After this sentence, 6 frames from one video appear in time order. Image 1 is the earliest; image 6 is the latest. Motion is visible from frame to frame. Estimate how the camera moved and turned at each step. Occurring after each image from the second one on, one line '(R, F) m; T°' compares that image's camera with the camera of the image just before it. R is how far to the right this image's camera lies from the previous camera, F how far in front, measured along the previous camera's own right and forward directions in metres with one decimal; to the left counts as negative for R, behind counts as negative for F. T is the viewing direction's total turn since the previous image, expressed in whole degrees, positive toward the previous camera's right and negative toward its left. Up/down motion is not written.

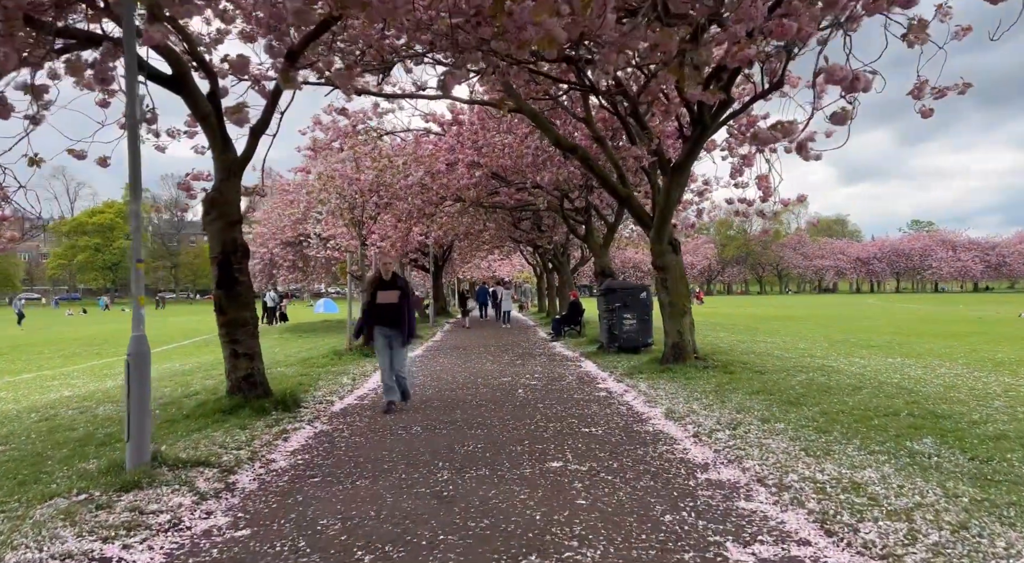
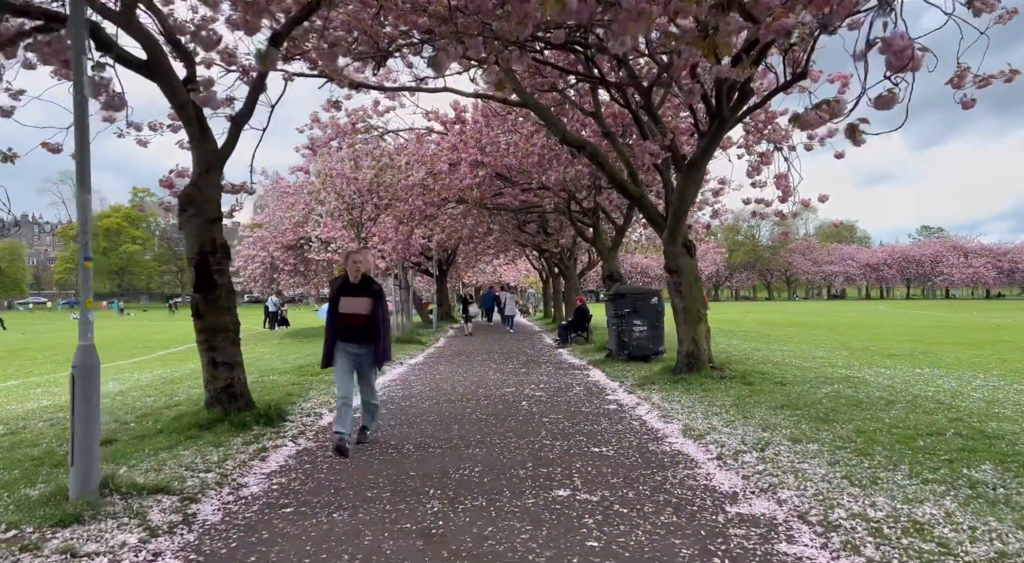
(0.0, +0.7) m; -1°
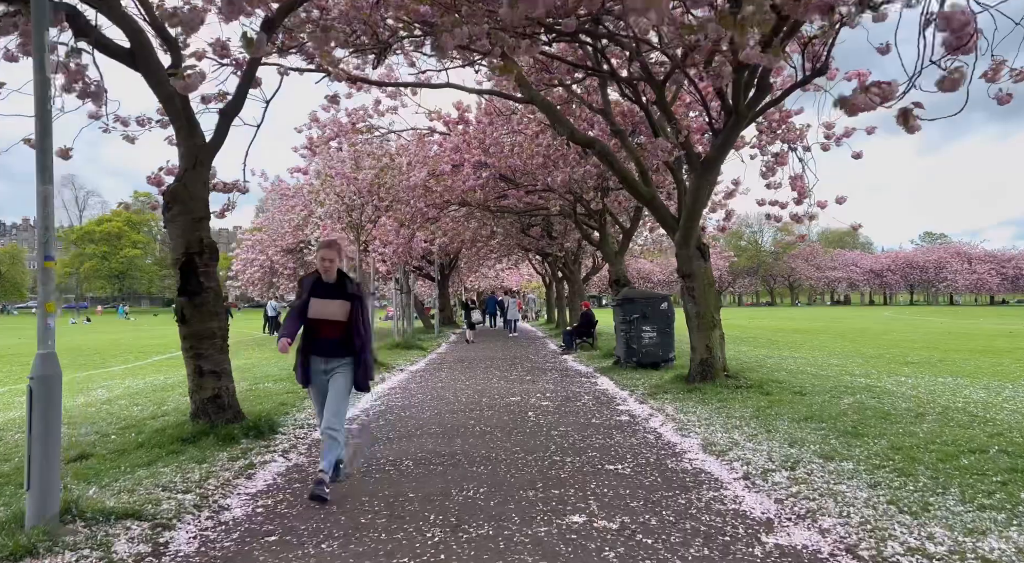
(-0.1, +0.5) m; 0°
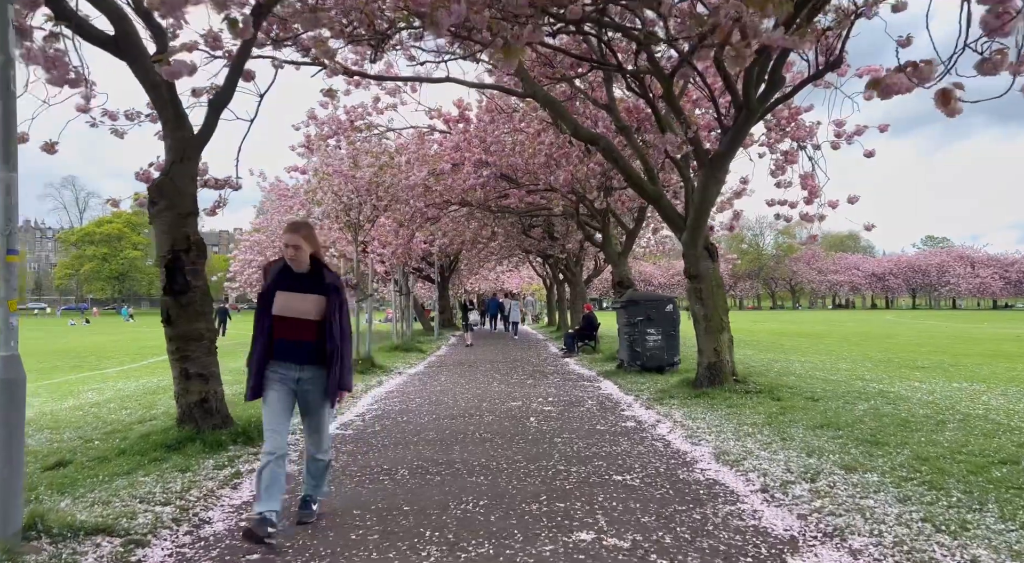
(0.0, +0.3) m; 0°
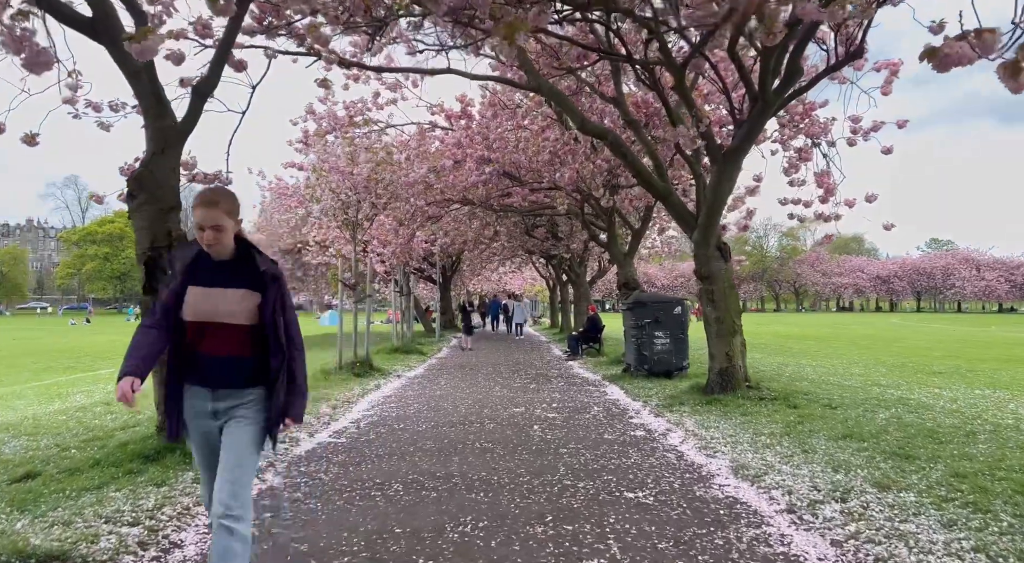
(0.0, +0.5) m; 0°
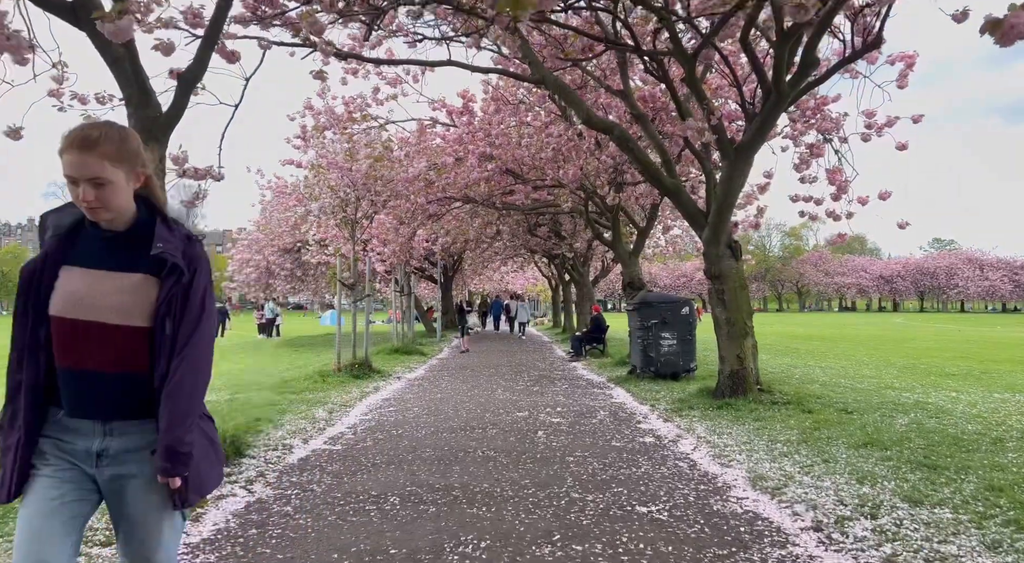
(0.0, +0.3) m; 0°
